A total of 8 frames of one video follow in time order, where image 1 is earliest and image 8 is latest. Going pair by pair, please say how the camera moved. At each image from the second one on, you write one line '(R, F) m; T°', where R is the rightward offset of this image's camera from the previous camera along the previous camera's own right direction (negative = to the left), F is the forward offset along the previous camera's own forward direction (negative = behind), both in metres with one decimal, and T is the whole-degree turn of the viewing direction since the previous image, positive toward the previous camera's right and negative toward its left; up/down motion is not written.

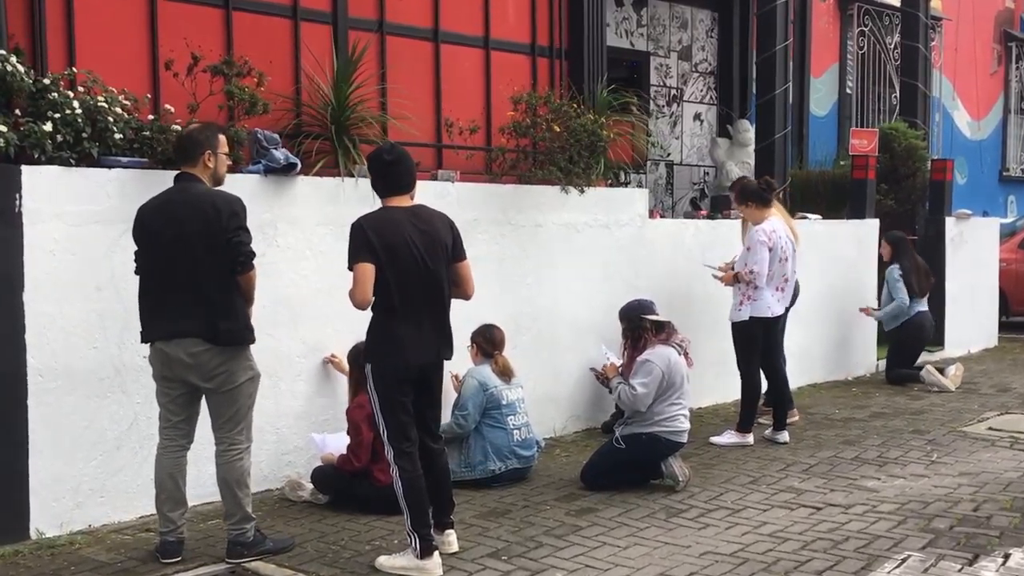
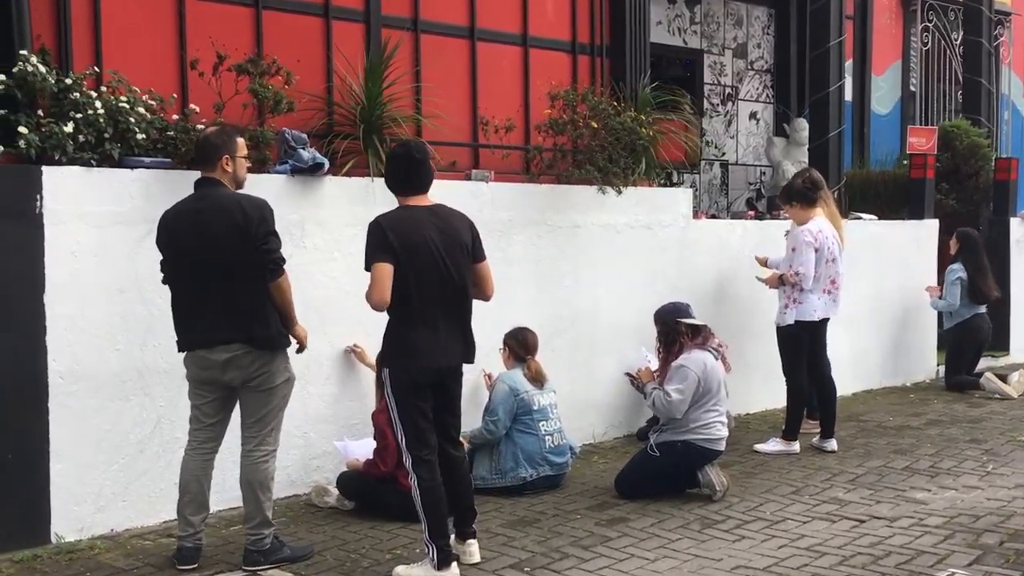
(+0.2, +0.2) m; -3°
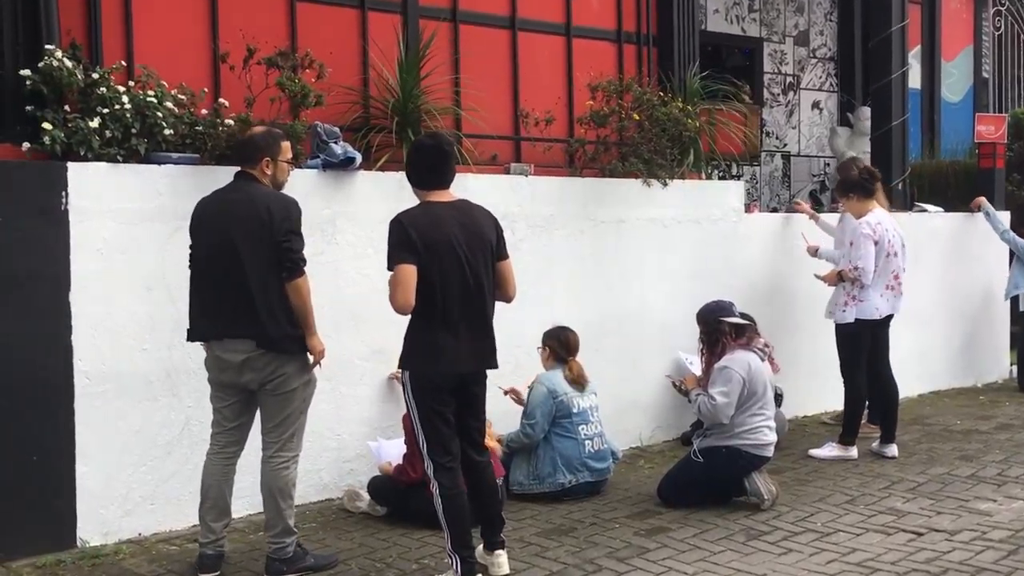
(+0.1, +0.2) m; -3°
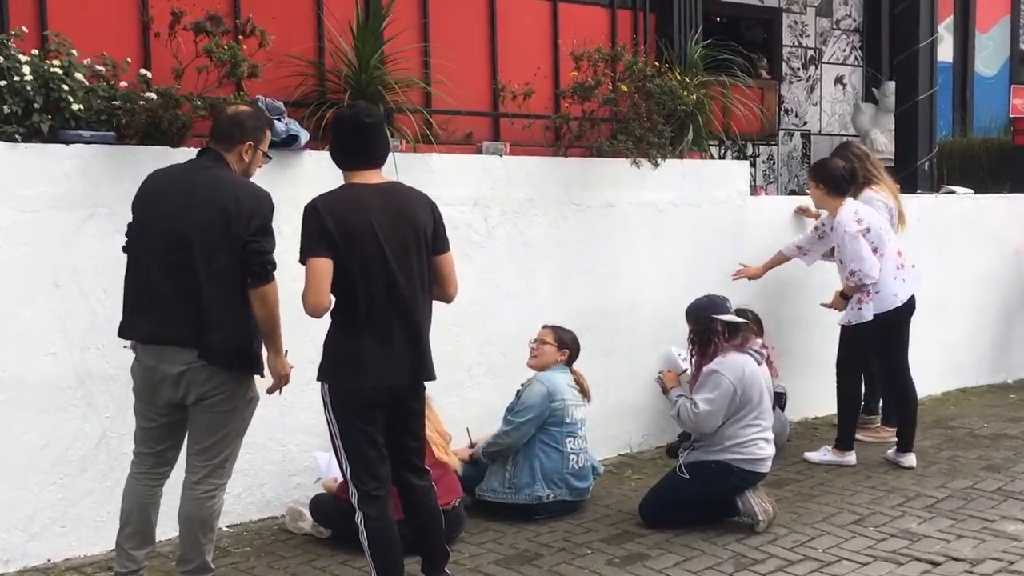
(+0.3, +0.6) m; -2°
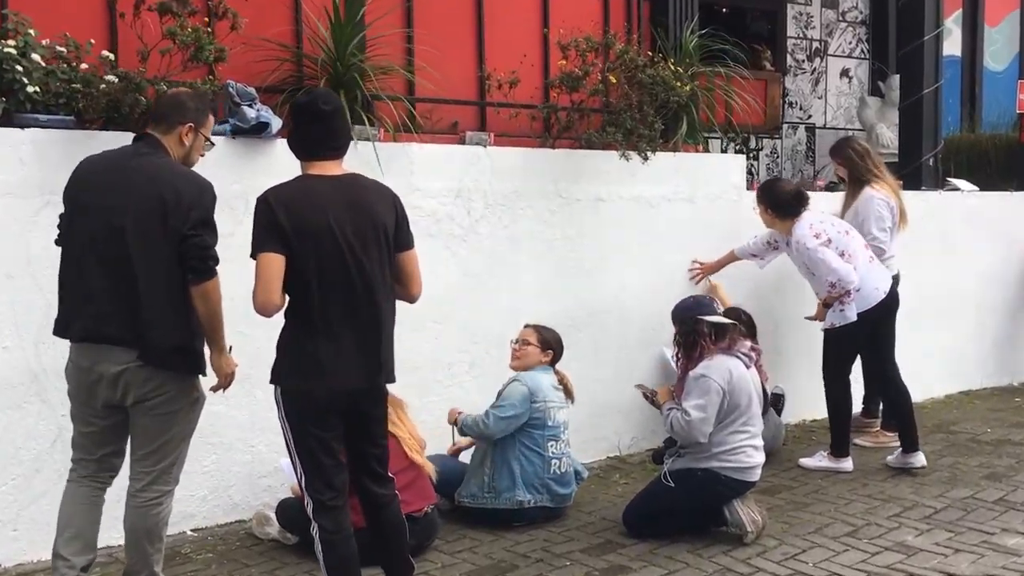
(+0.1, +0.2) m; 0°
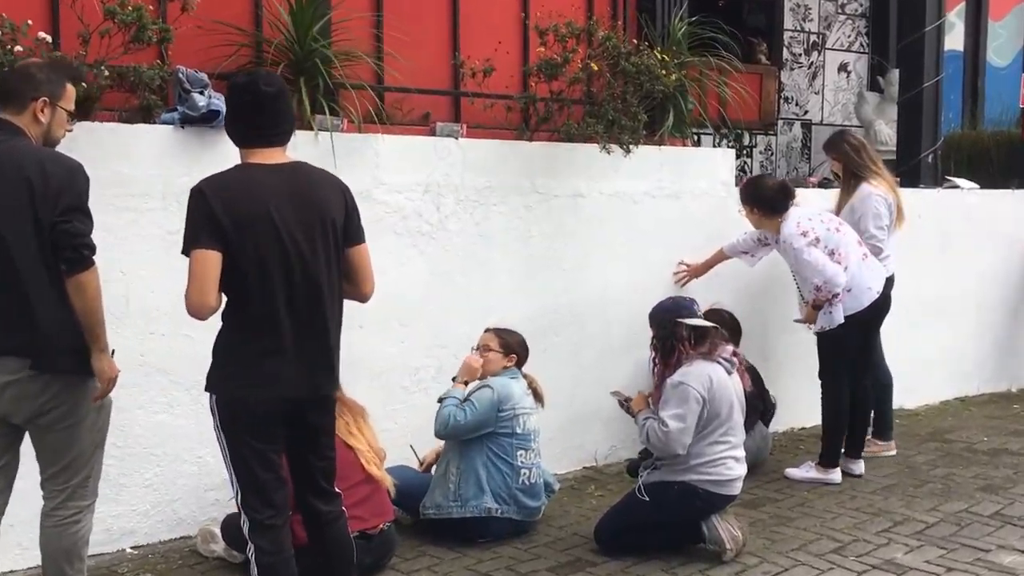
(+0.1, +0.3) m; 0°
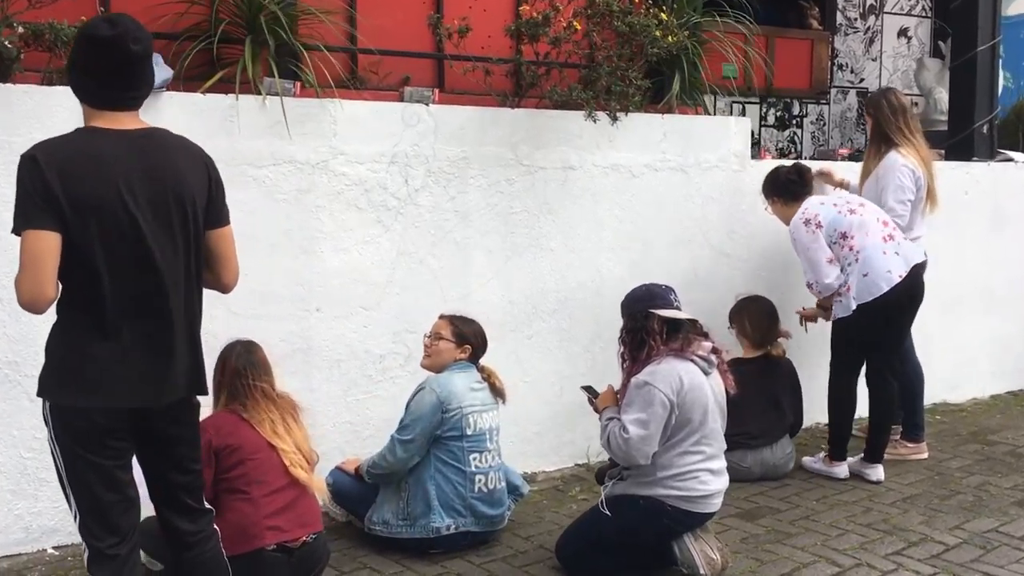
(+0.4, +0.5) m; -4°
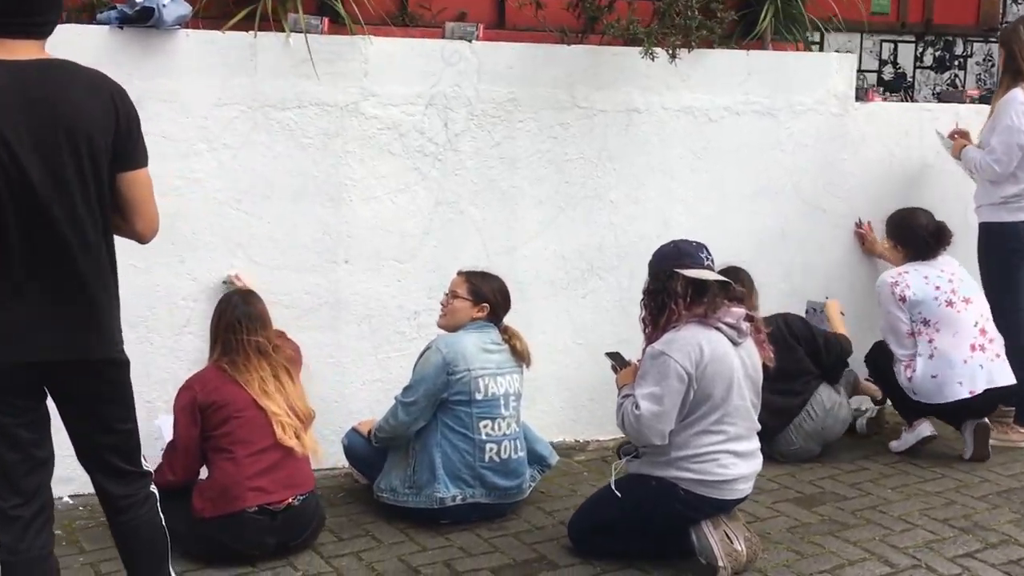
(+0.5, +0.4) m; -10°
